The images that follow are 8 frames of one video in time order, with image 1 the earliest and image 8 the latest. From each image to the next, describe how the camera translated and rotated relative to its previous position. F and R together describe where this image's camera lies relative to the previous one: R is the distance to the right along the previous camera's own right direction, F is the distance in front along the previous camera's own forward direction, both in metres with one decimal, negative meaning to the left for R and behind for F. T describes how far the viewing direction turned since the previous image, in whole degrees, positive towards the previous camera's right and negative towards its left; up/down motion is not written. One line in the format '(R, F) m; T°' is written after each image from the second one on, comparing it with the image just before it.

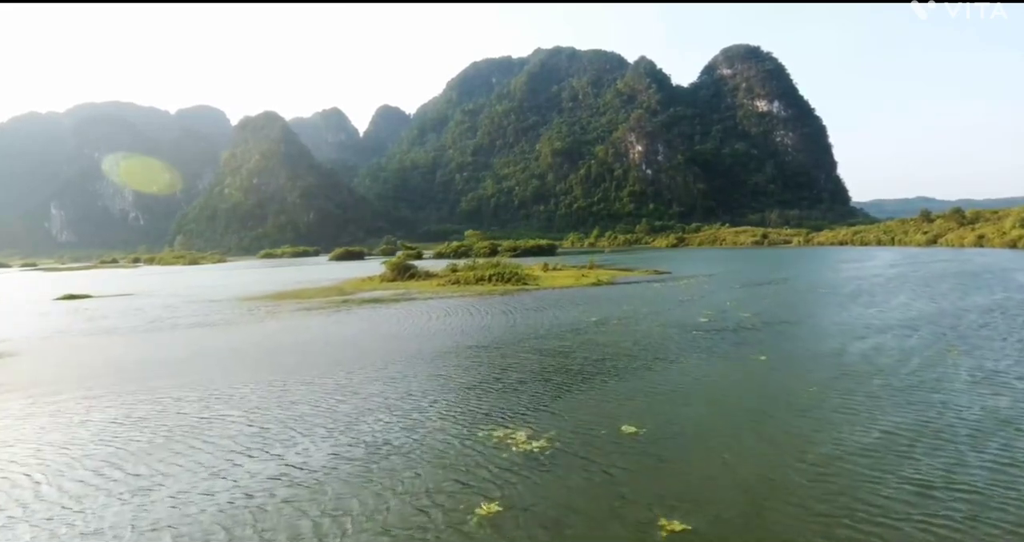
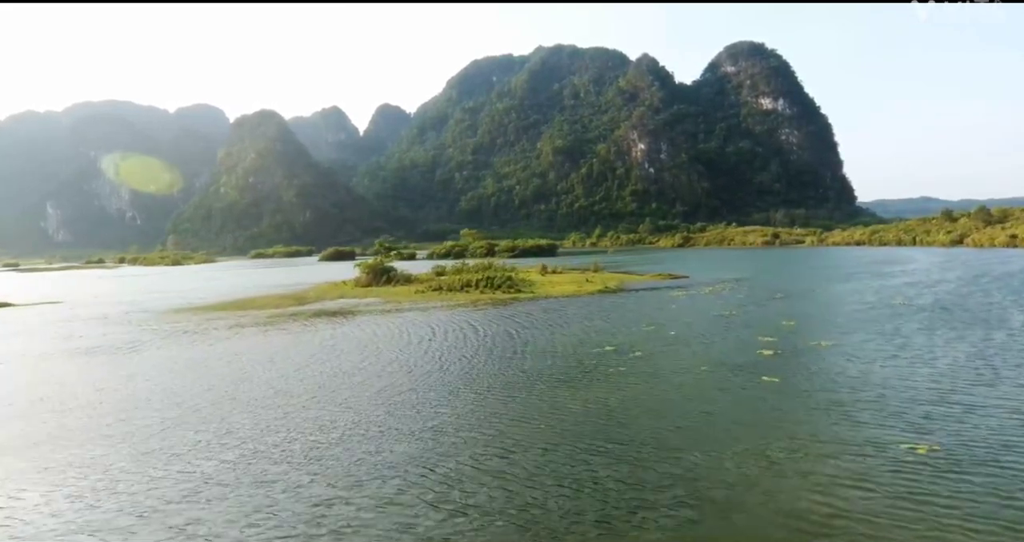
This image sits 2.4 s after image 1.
(+0.5, +7.7) m; 0°
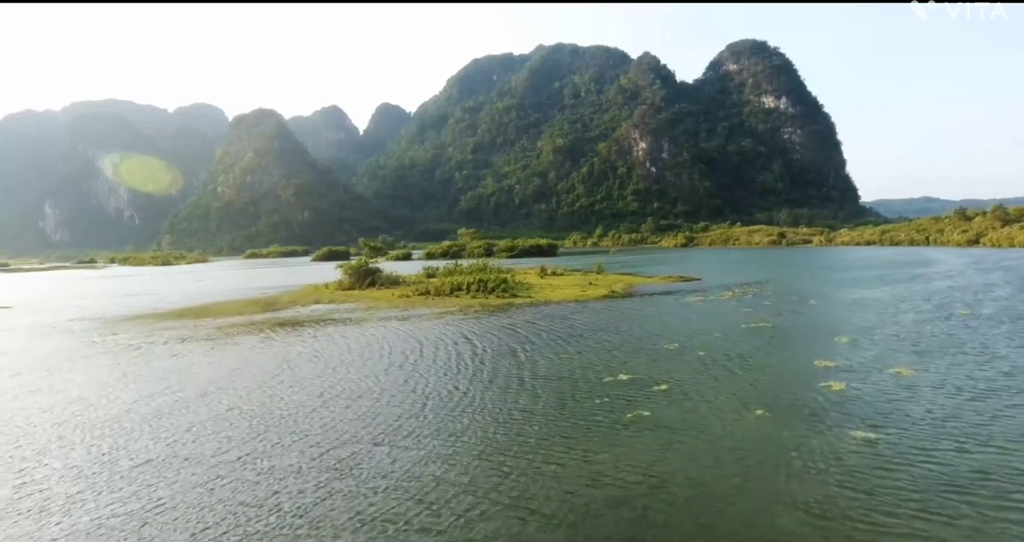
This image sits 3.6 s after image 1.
(+0.3, +4.4) m; 0°
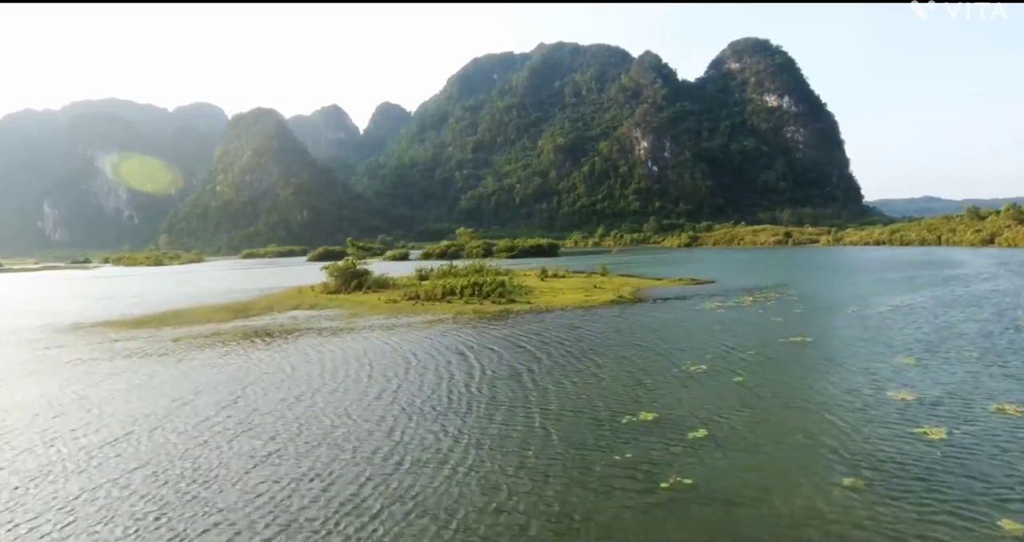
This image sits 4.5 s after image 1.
(+0.2, +3.4) m; 0°
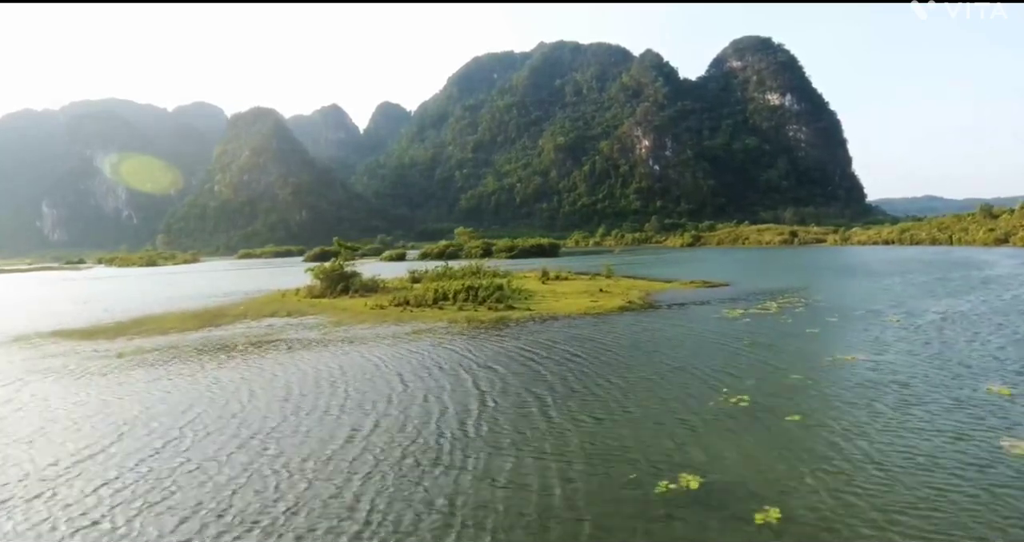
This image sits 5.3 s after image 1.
(+0.1, +3.2) m; 0°
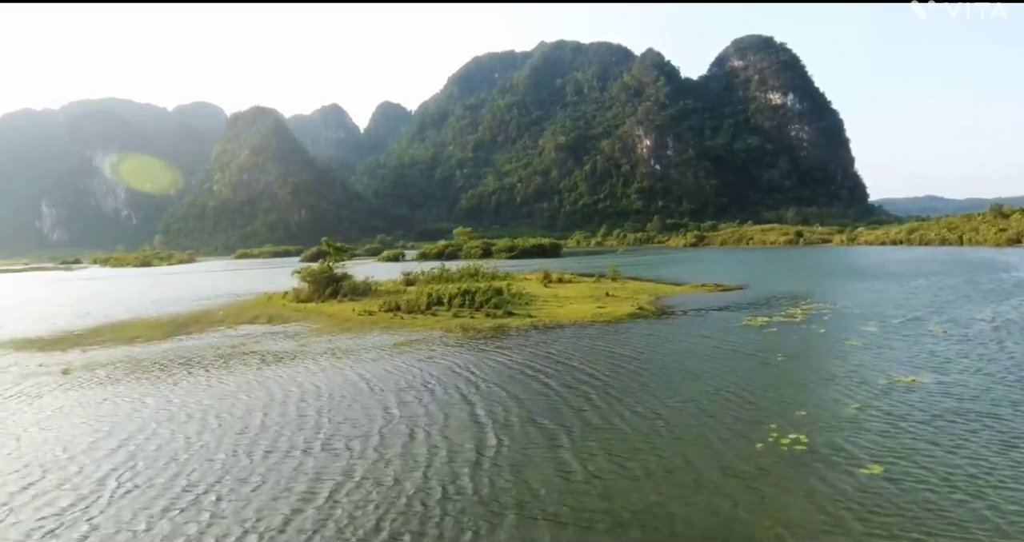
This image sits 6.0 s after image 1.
(0.0, +2.5) m; 0°
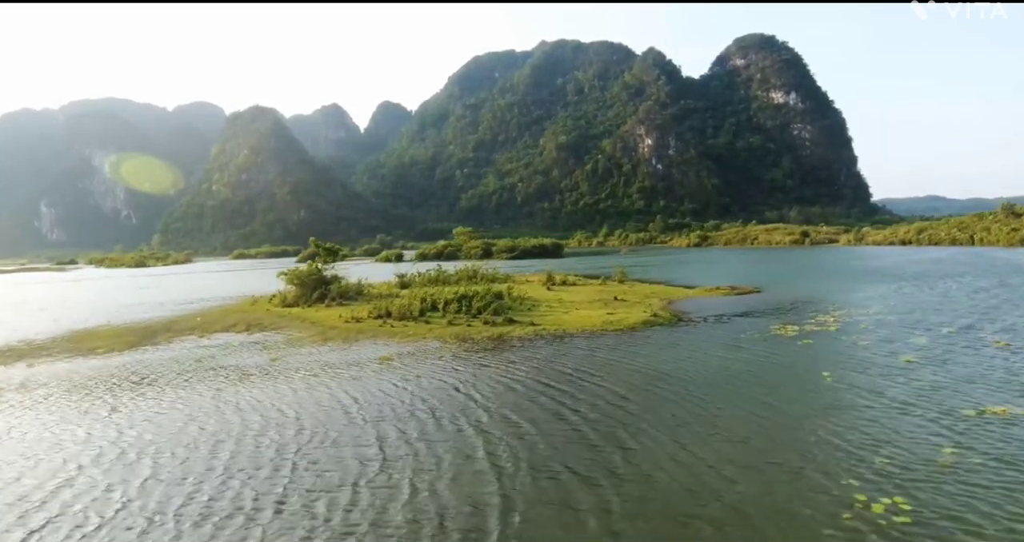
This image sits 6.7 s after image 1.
(0.0, +2.6) m; 0°
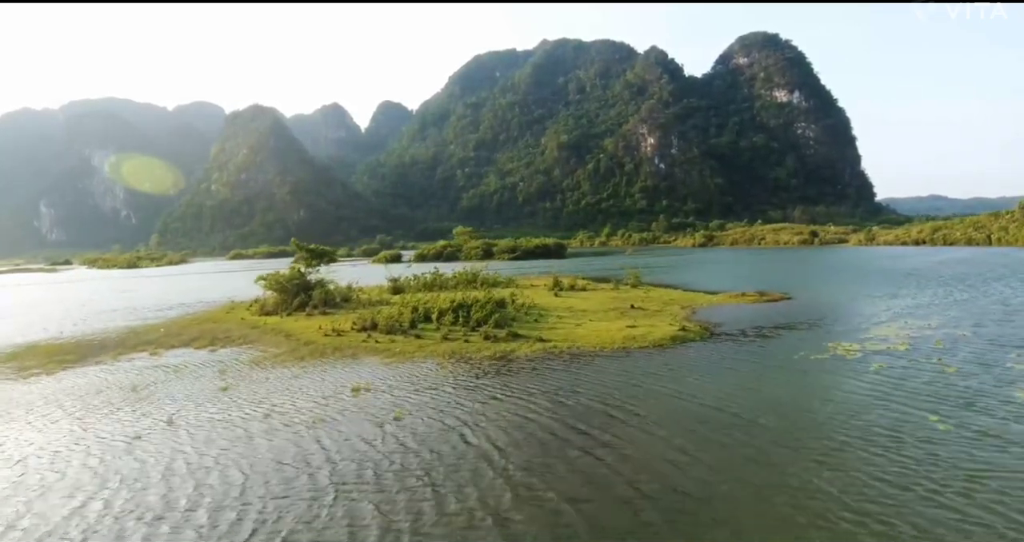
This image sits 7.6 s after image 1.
(-0.1, +3.6) m; 0°
